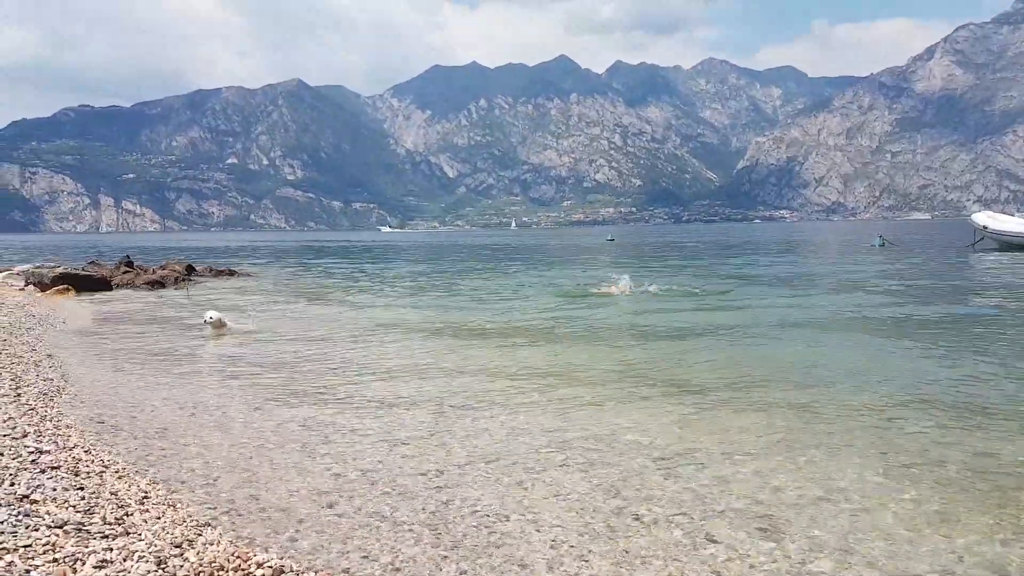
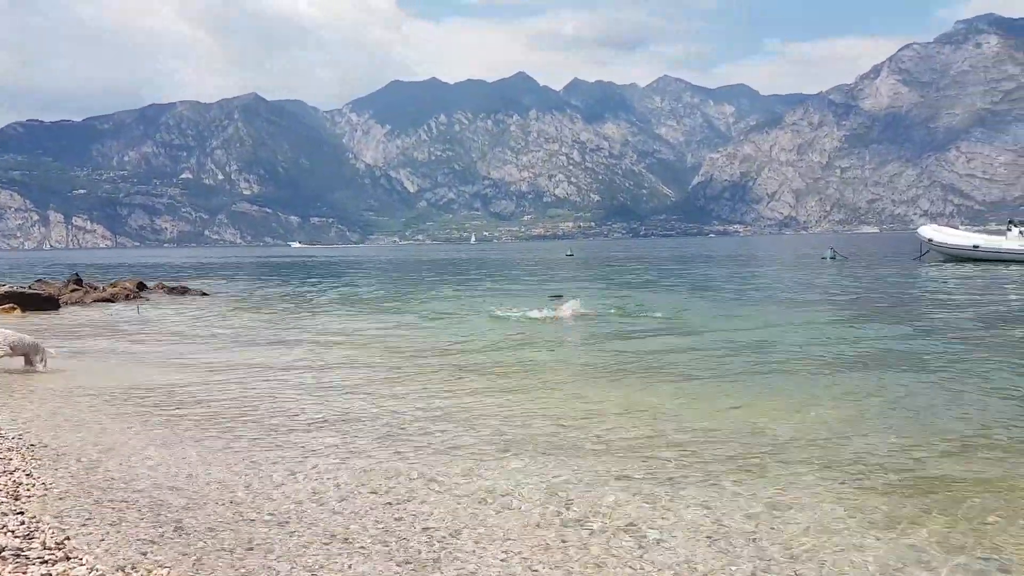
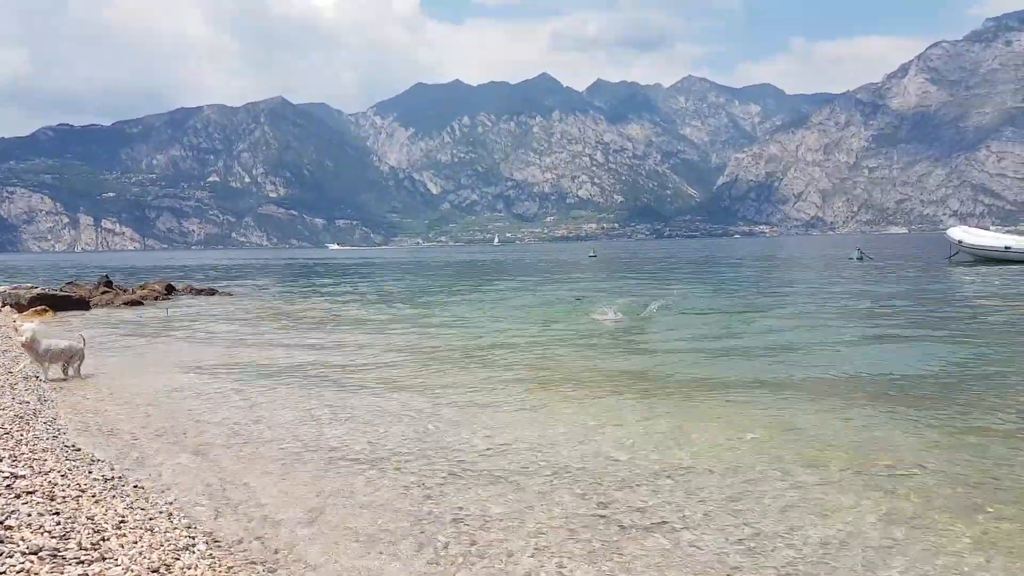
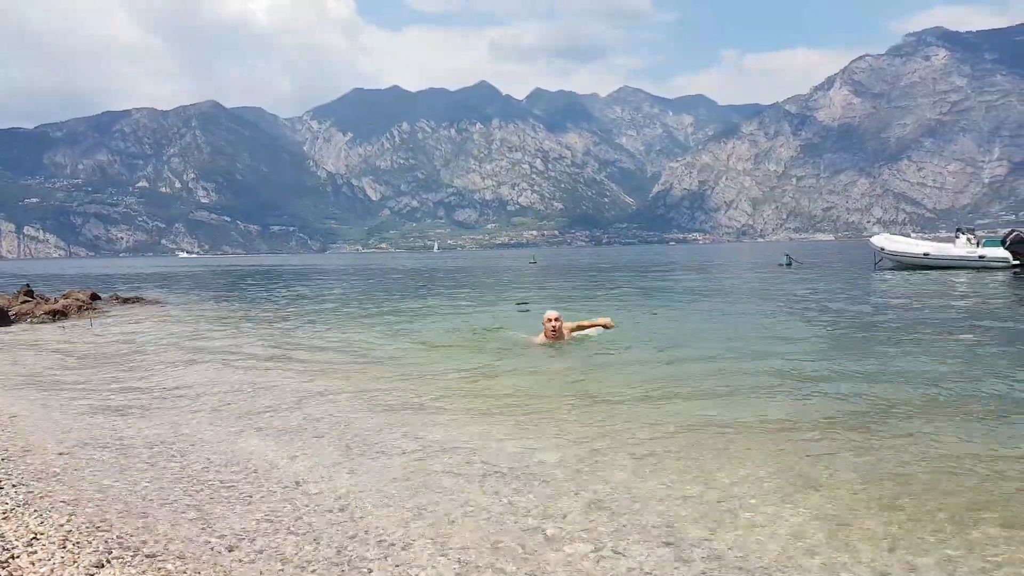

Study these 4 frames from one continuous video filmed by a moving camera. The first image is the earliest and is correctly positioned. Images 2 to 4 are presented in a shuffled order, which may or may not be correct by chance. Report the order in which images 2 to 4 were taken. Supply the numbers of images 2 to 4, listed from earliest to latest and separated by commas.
3, 2, 4
